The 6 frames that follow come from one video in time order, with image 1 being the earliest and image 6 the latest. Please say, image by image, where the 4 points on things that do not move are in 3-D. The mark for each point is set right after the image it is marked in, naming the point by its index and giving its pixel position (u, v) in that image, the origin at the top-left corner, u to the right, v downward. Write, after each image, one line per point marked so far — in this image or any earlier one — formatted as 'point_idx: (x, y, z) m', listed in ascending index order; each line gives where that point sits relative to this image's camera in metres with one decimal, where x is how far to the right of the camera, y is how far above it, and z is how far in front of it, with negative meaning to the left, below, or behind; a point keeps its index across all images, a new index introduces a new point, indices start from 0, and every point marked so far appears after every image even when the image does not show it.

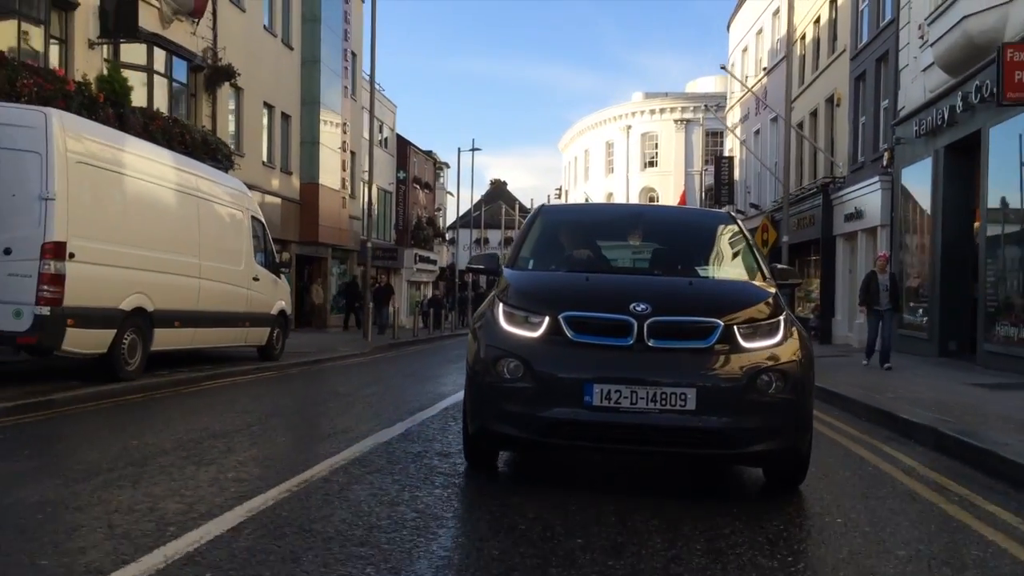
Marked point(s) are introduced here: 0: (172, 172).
0: (-4.5, +1.5, +12.5) m
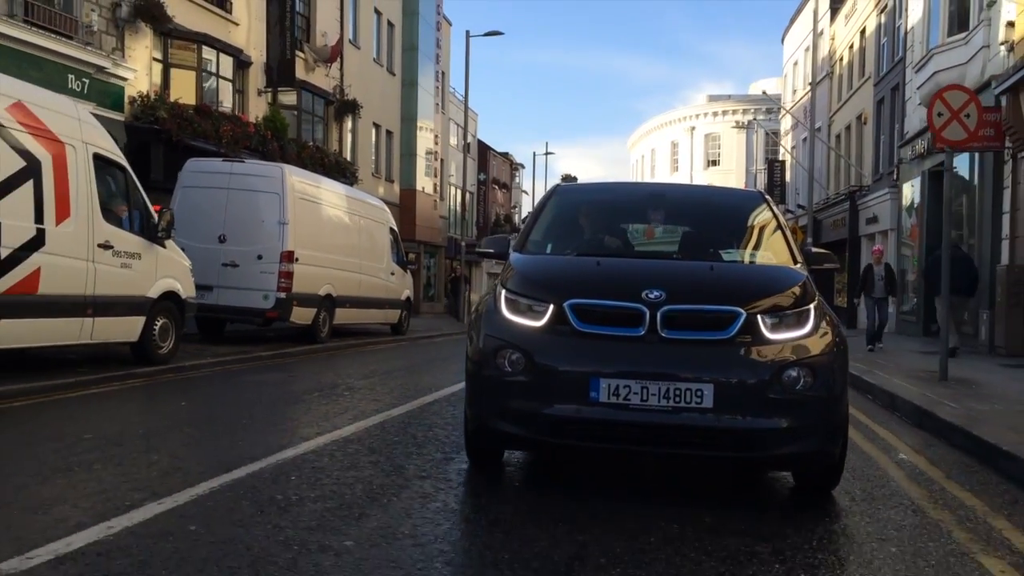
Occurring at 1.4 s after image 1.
0: (-3.1, +1.6, +17.8) m
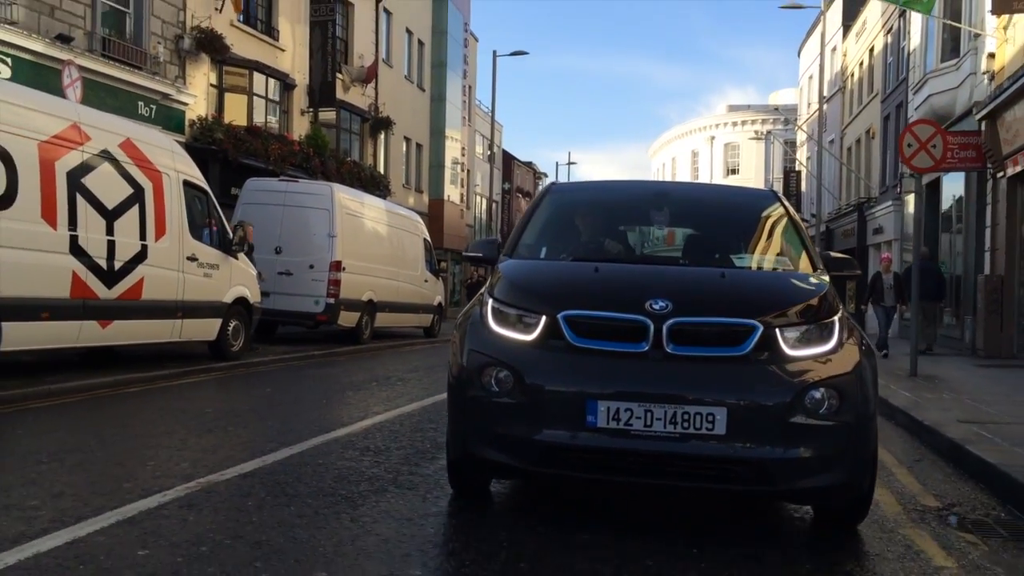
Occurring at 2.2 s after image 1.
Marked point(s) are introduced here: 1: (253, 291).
0: (-2.6, +1.5, +19.6) m
1: (-3.8, 0.0, +14.0) m
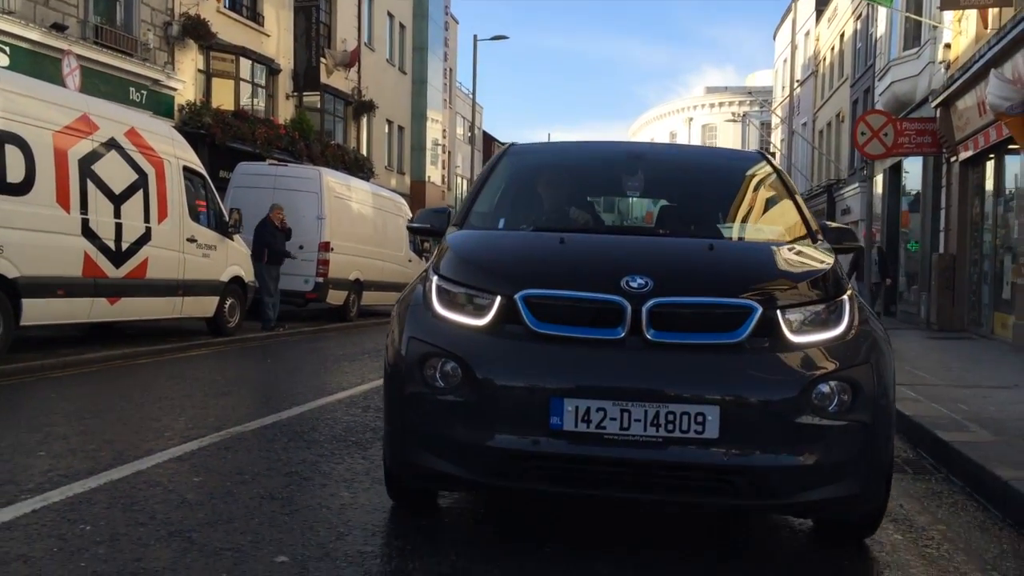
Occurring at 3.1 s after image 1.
0: (-3.1, +2.0, +20.3) m
1: (-4.1, +0.3, +14.8) m
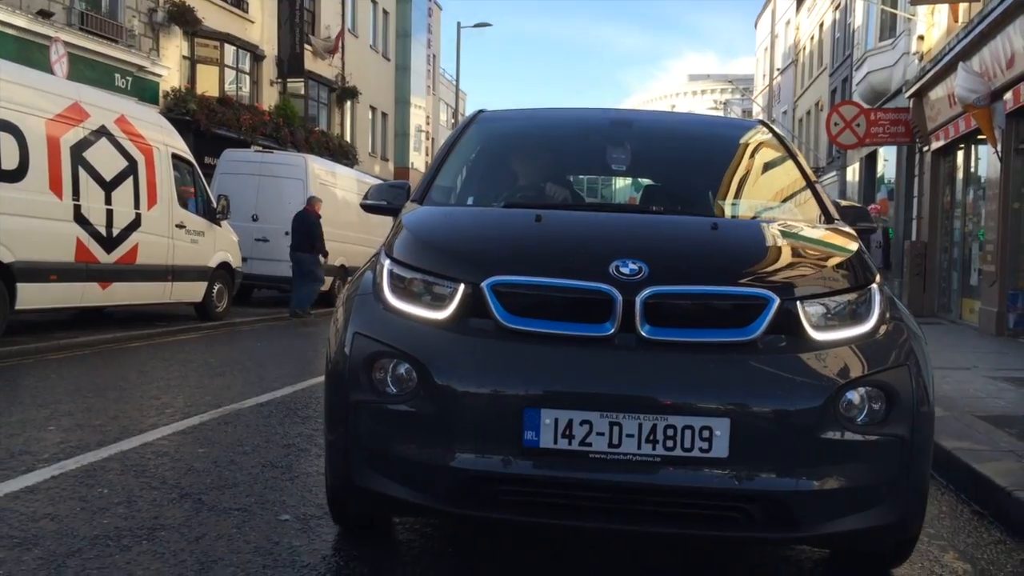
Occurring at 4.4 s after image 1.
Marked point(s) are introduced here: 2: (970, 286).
0: (-3.4, +2.3, +20.6) m
1: (-4.4, +0.5, +15.0) m
2: (+7.4, 0.0, +15.4) m
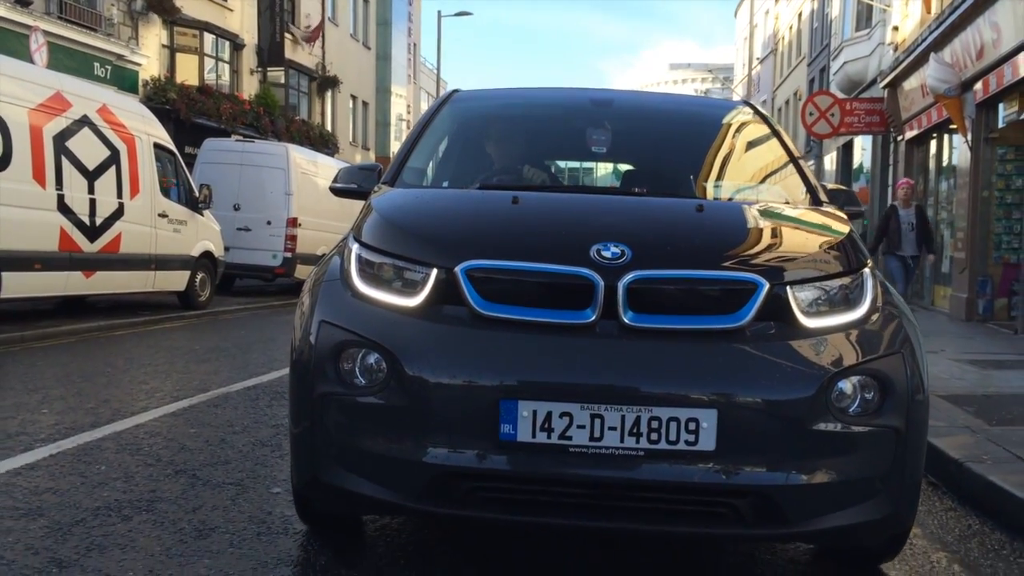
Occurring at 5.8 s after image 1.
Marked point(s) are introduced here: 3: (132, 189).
0: (-3.8, +2.5, +20.7) m
1: (-4.7, +0.7, +15.1) m
2: (+7.1, +0.3, +15.7) m
3: (-5.0, +1.3, +12.6) m
